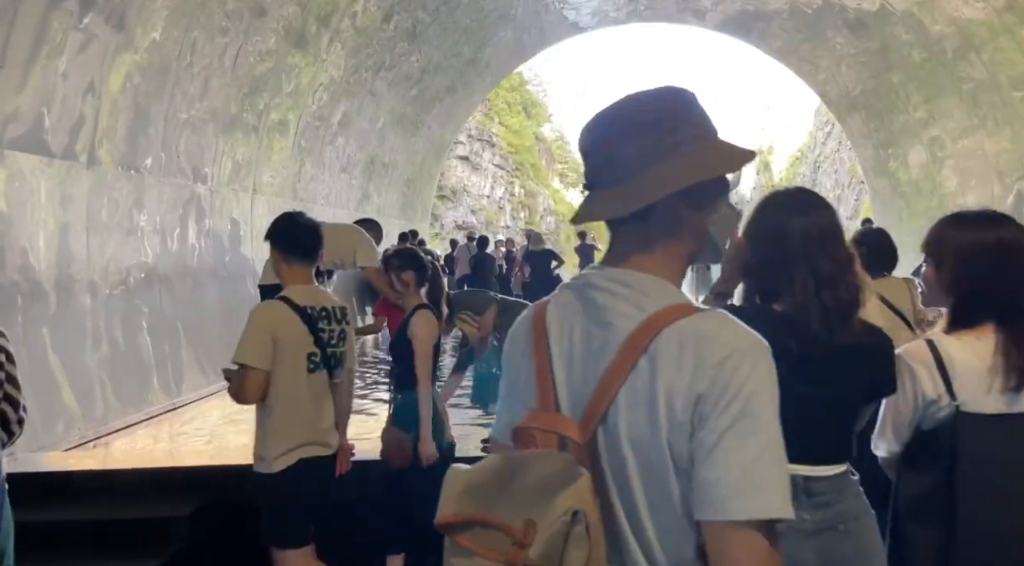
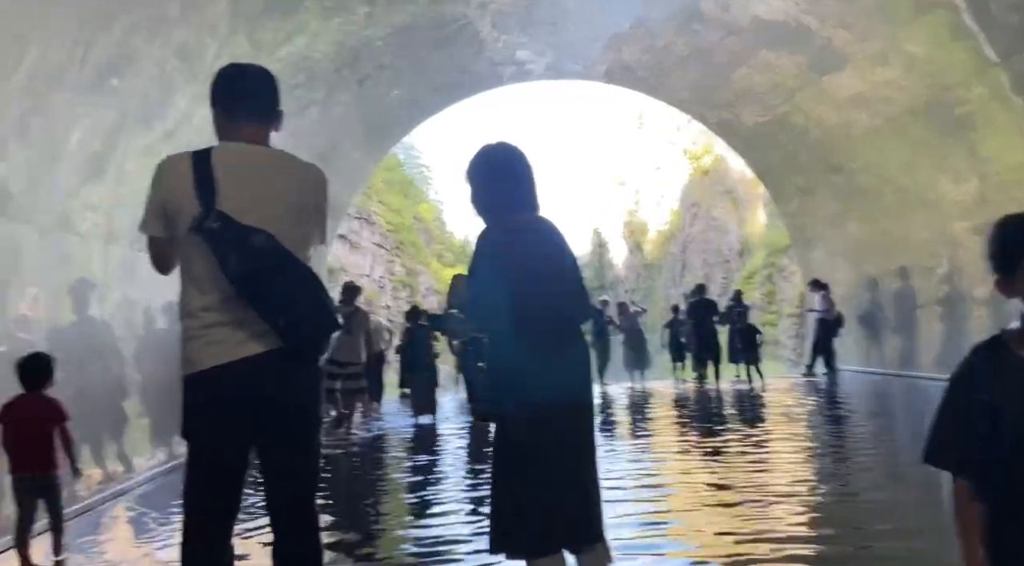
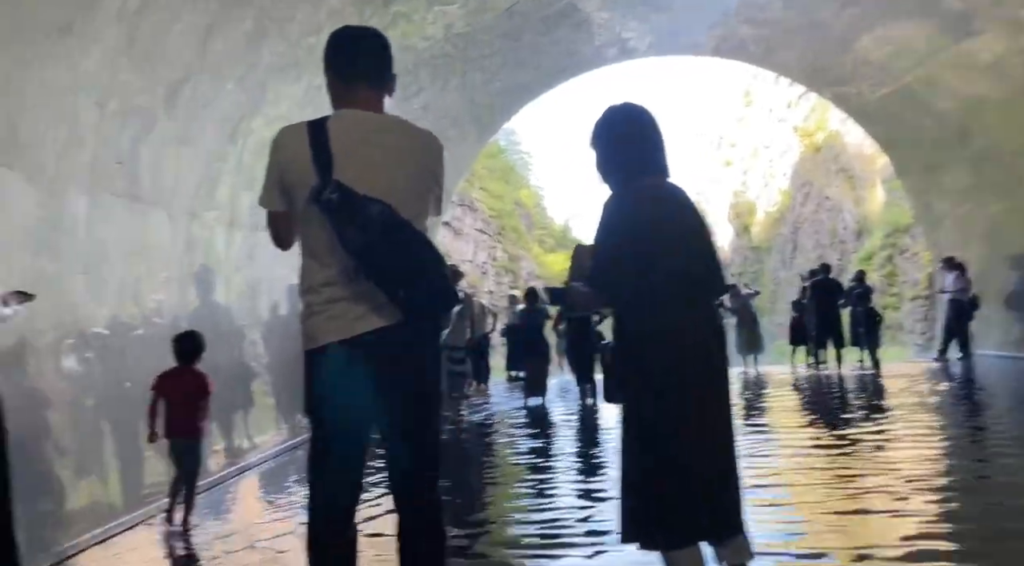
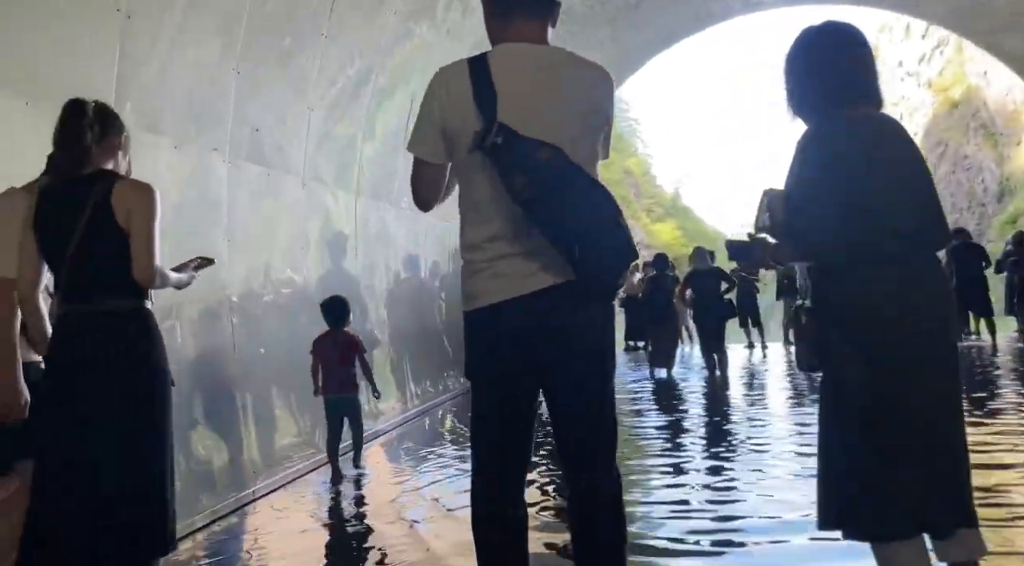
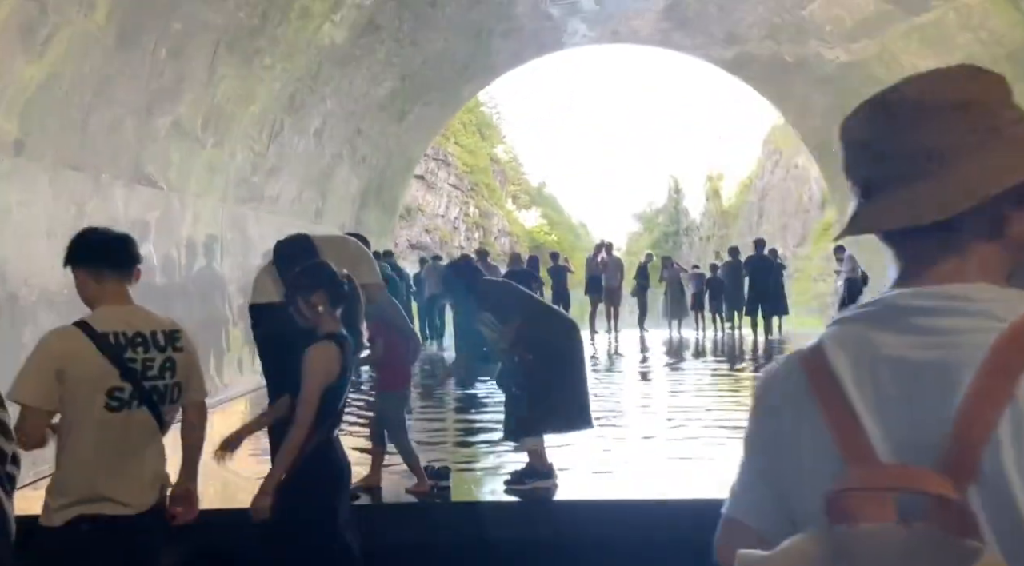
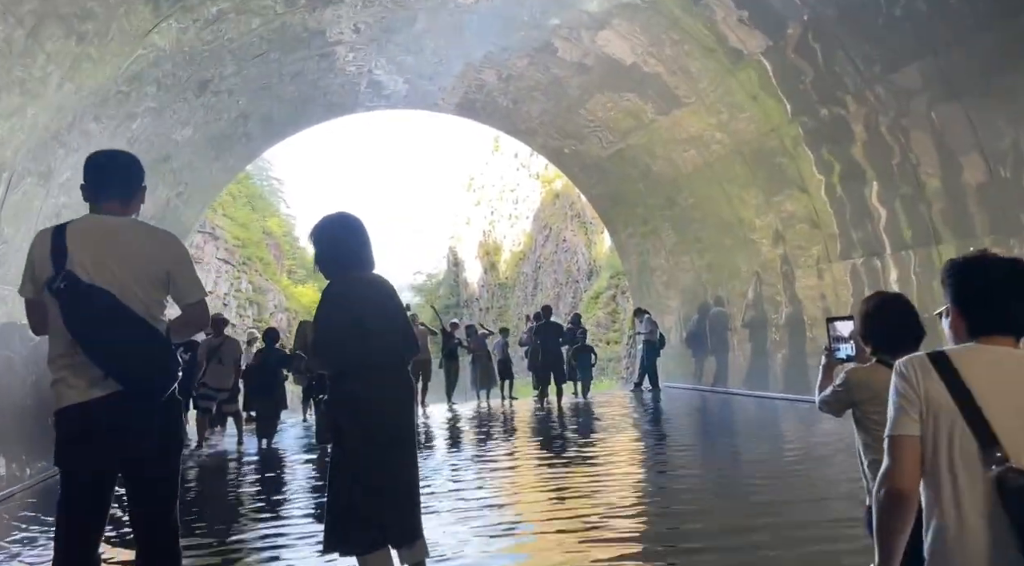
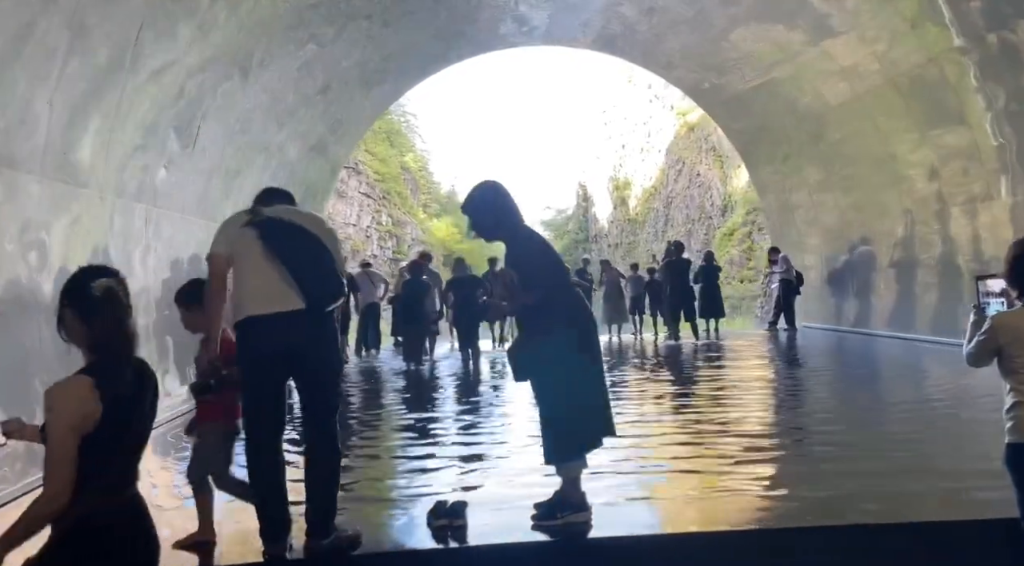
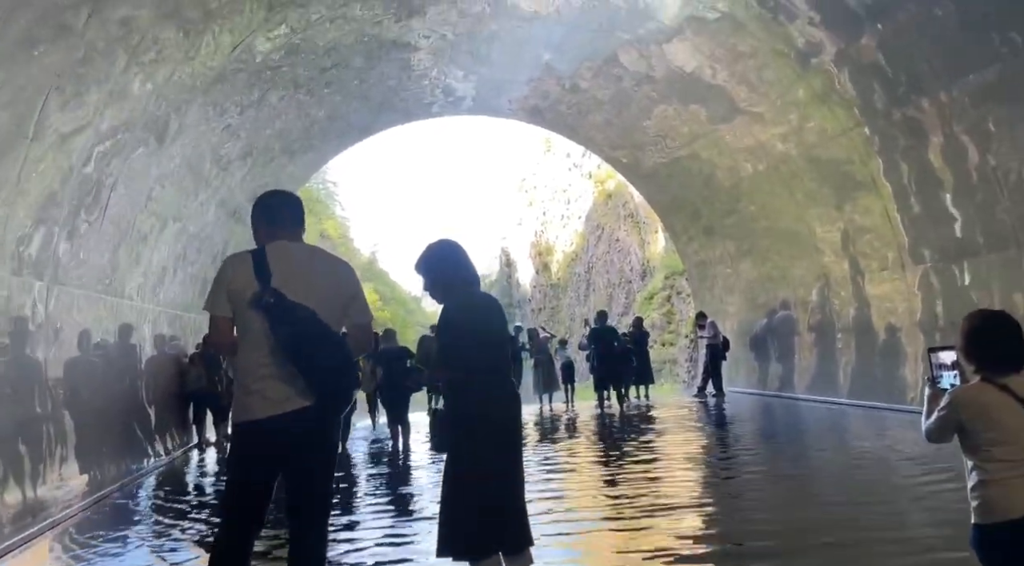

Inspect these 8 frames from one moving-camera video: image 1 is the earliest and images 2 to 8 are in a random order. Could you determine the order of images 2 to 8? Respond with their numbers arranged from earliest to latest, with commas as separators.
5, 7, 8, 6, 2, 3, 4
